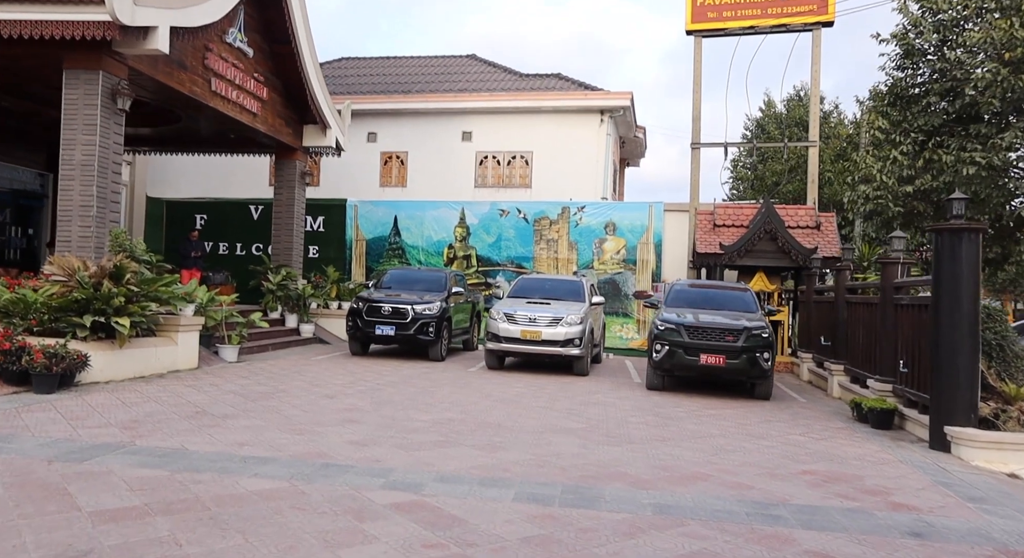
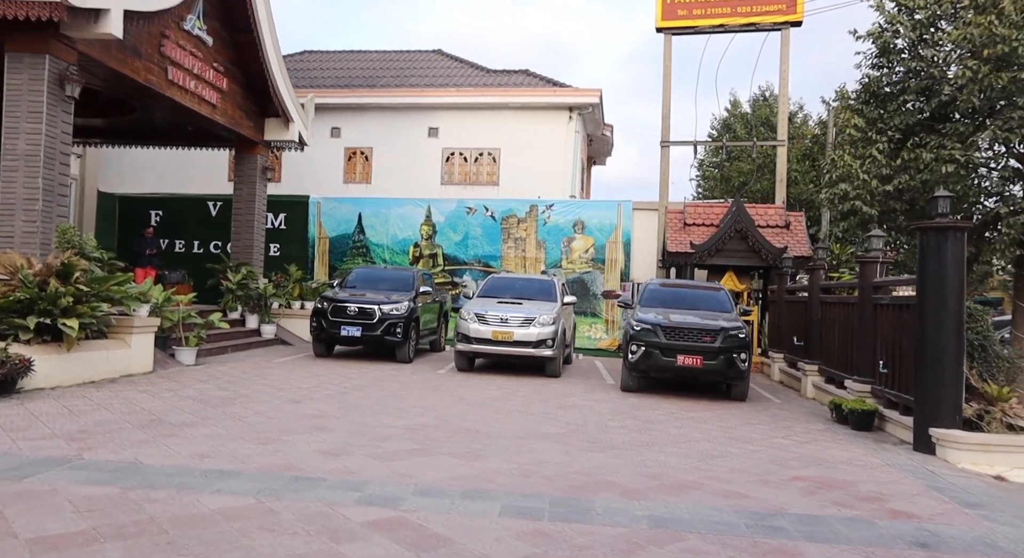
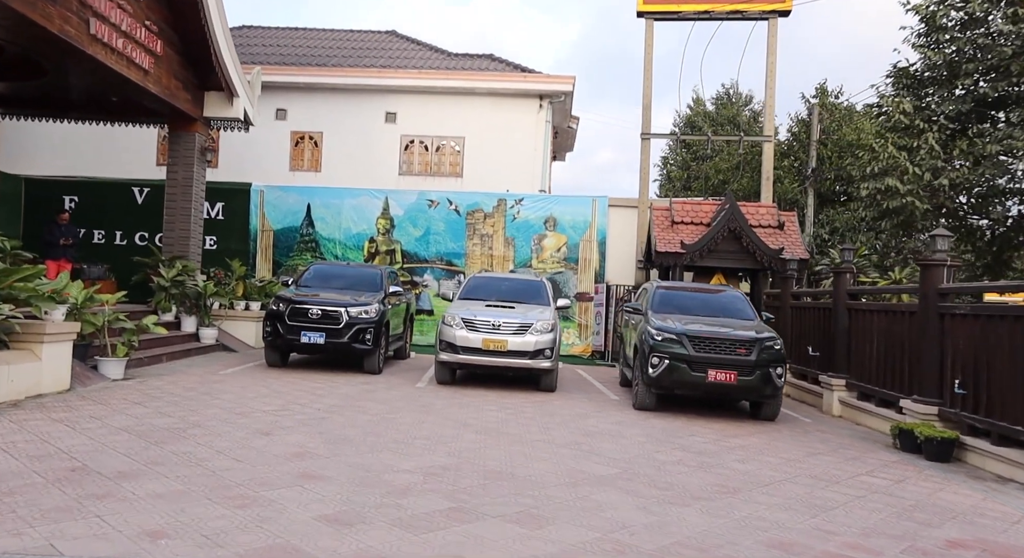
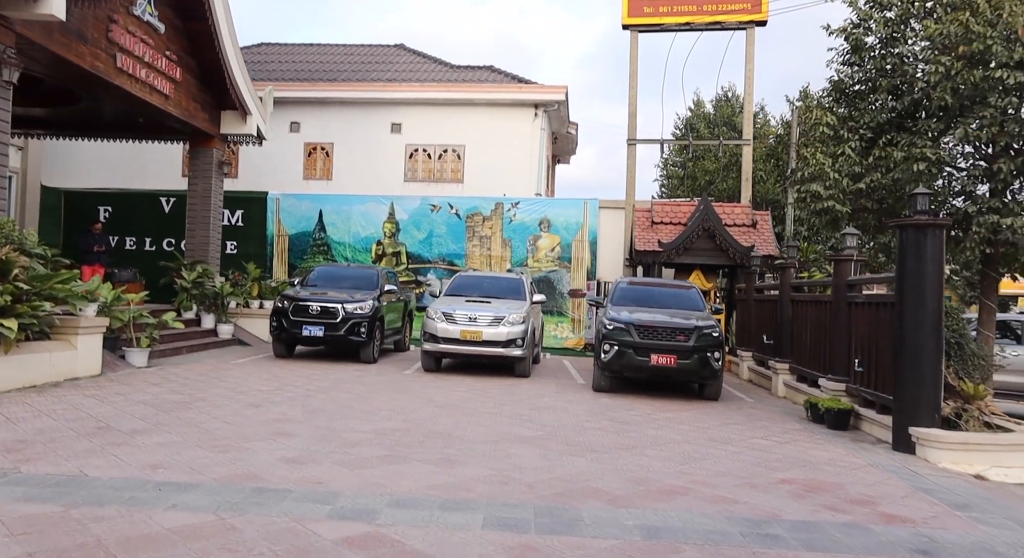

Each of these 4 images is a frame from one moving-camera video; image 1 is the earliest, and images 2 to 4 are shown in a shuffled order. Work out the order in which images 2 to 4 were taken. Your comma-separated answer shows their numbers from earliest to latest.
2, 4, 3
